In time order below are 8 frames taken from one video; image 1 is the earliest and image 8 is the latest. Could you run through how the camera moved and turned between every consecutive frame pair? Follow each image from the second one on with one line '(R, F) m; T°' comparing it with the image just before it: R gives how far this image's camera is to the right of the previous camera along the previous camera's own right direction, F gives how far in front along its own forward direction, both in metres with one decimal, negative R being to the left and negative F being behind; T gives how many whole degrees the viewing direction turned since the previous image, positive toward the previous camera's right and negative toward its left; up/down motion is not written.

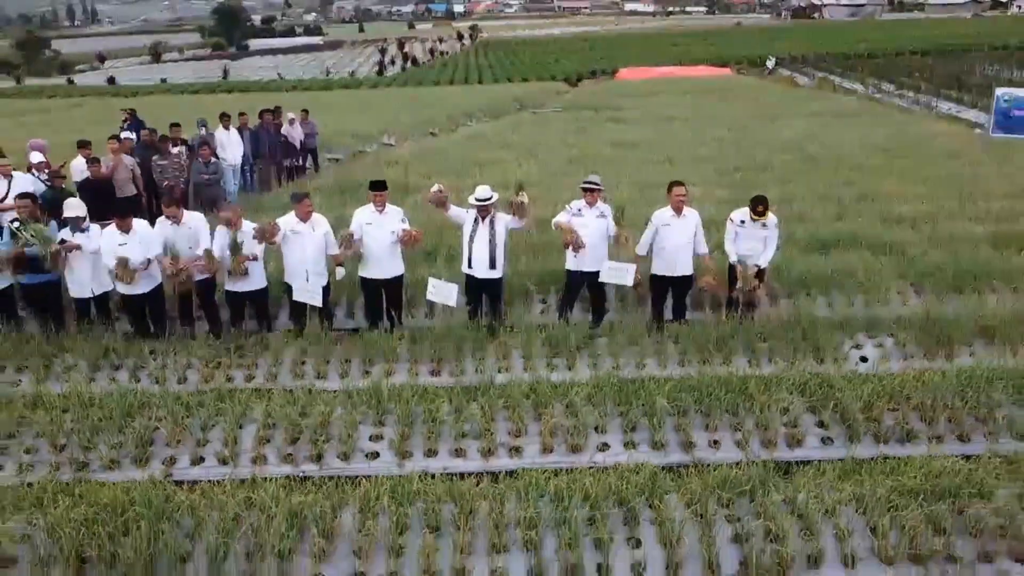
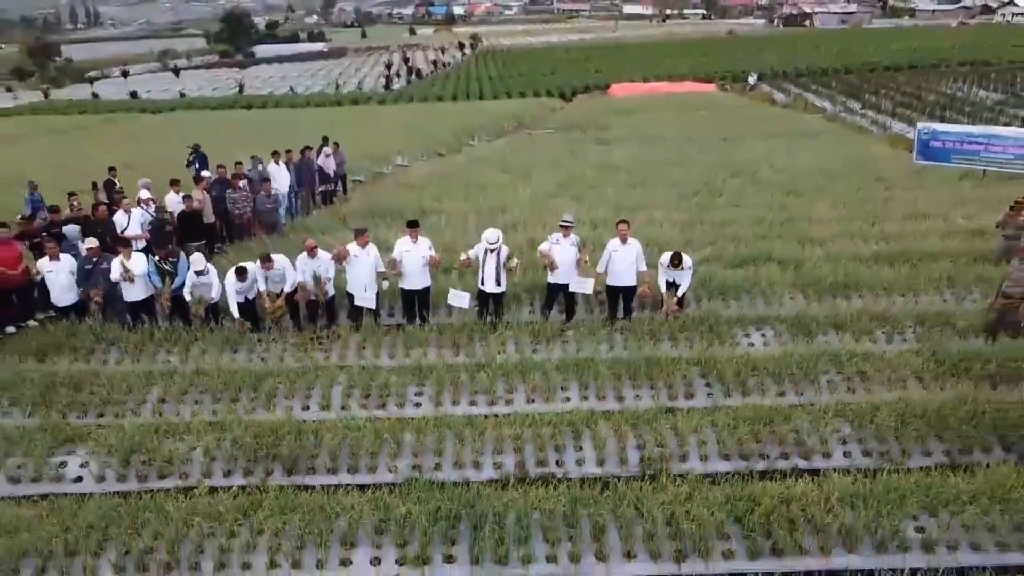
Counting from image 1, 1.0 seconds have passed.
(0.0, -2.5) m; 0°
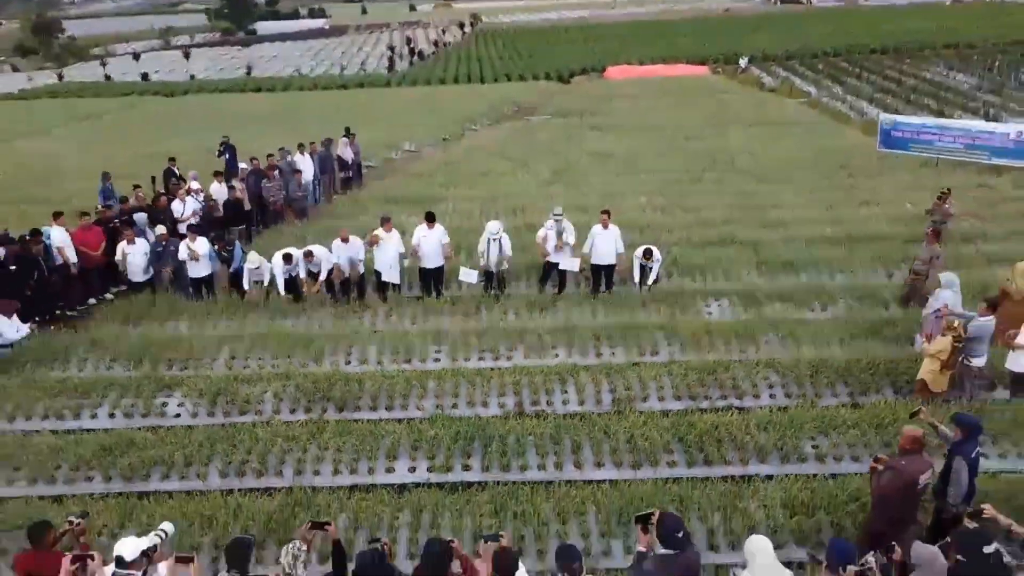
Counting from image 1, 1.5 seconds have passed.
(0.0, -1.7) m; 0°
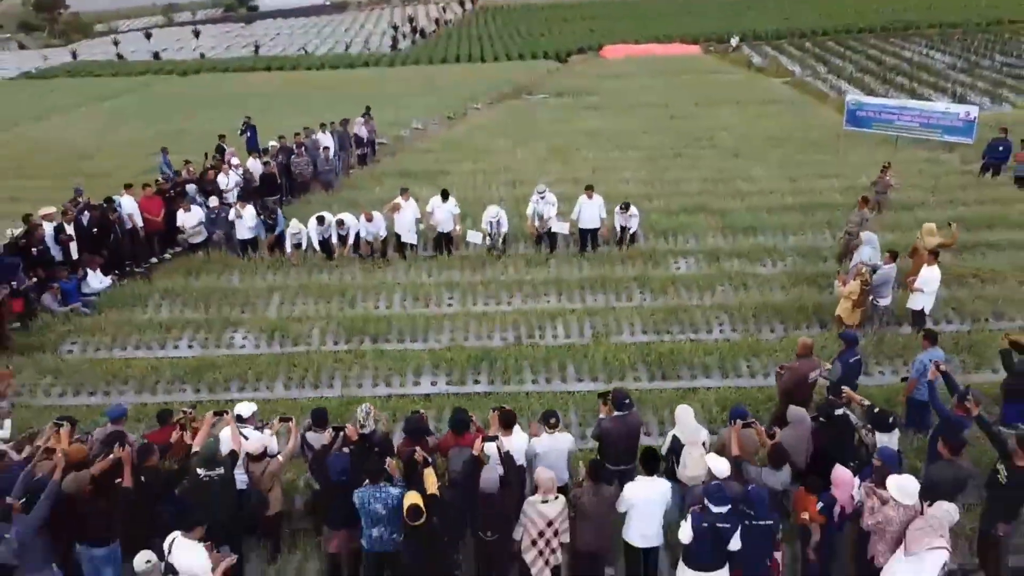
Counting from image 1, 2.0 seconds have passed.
(0.0, -1.8) m; 0°
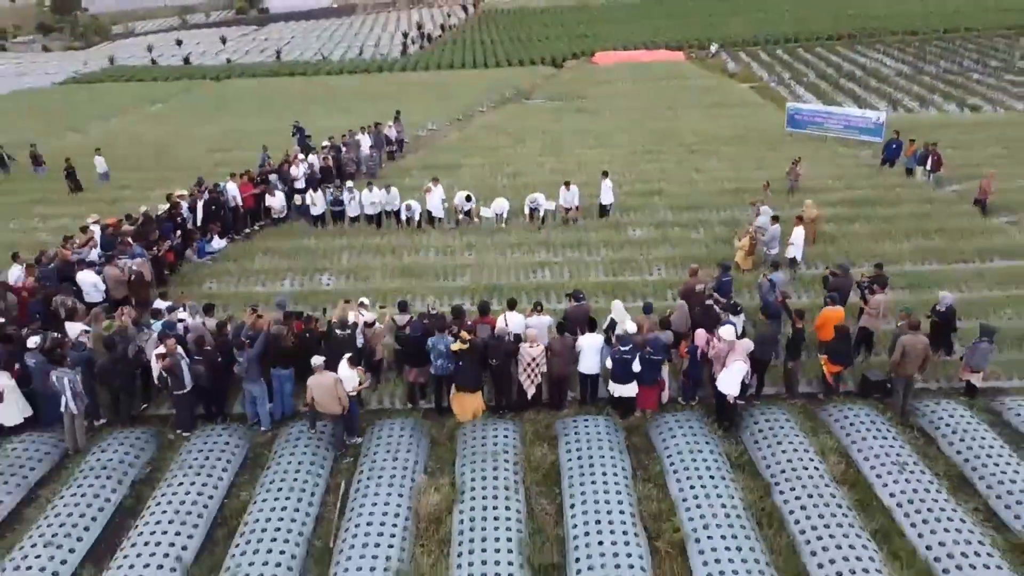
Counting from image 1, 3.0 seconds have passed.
(0.0, -4.2) m; 0°
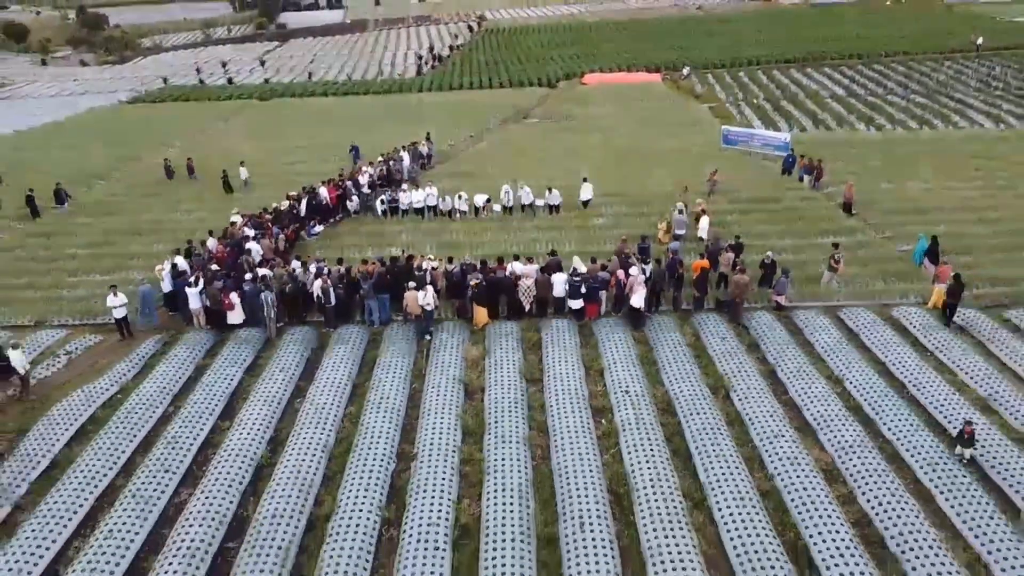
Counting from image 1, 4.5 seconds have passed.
(-0.1, -7.2) m; 0°
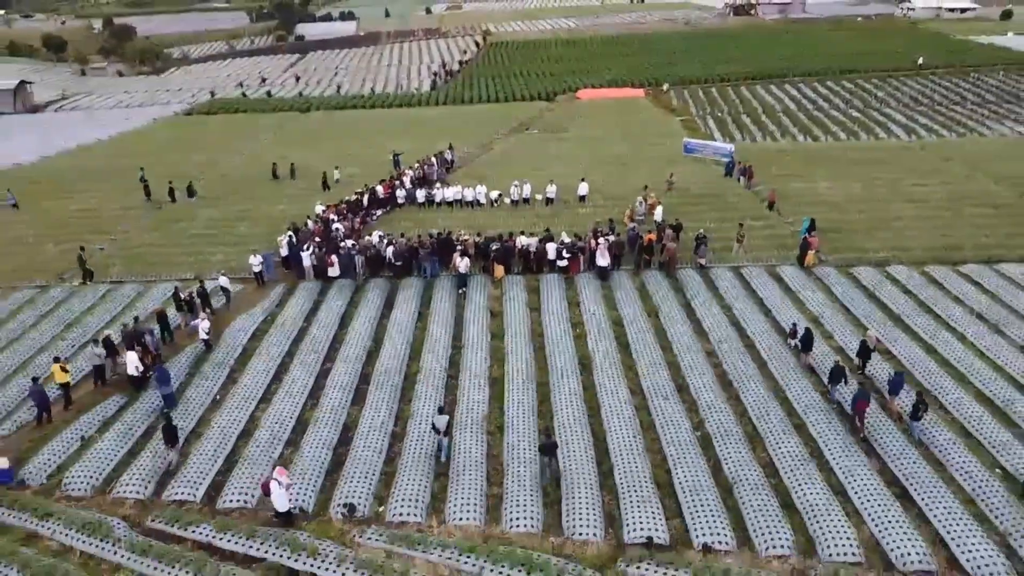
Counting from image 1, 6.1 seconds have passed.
(-0.2, -8.0) m; 0°
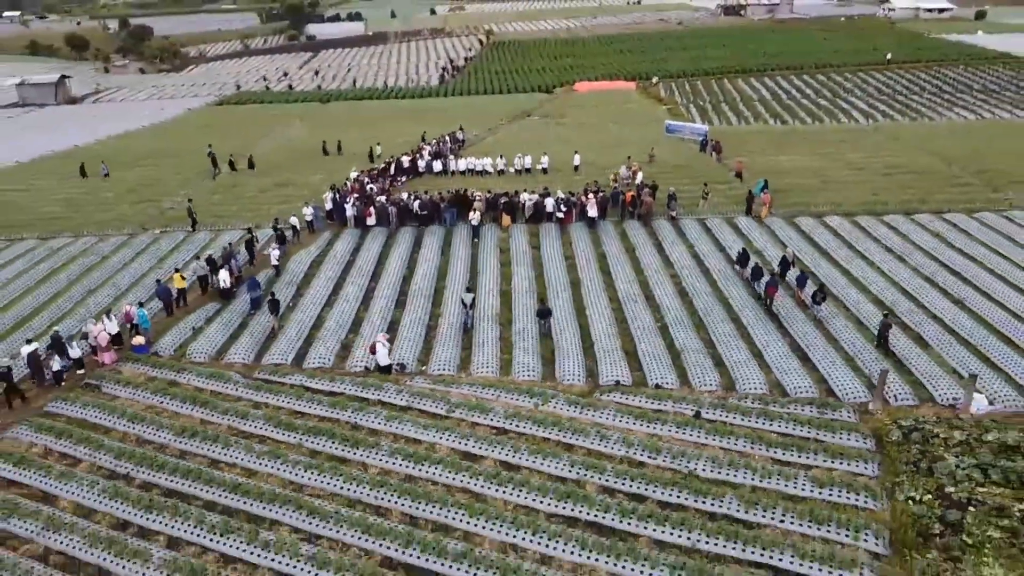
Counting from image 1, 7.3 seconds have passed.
(-0.2, -5.4) m; 0°
